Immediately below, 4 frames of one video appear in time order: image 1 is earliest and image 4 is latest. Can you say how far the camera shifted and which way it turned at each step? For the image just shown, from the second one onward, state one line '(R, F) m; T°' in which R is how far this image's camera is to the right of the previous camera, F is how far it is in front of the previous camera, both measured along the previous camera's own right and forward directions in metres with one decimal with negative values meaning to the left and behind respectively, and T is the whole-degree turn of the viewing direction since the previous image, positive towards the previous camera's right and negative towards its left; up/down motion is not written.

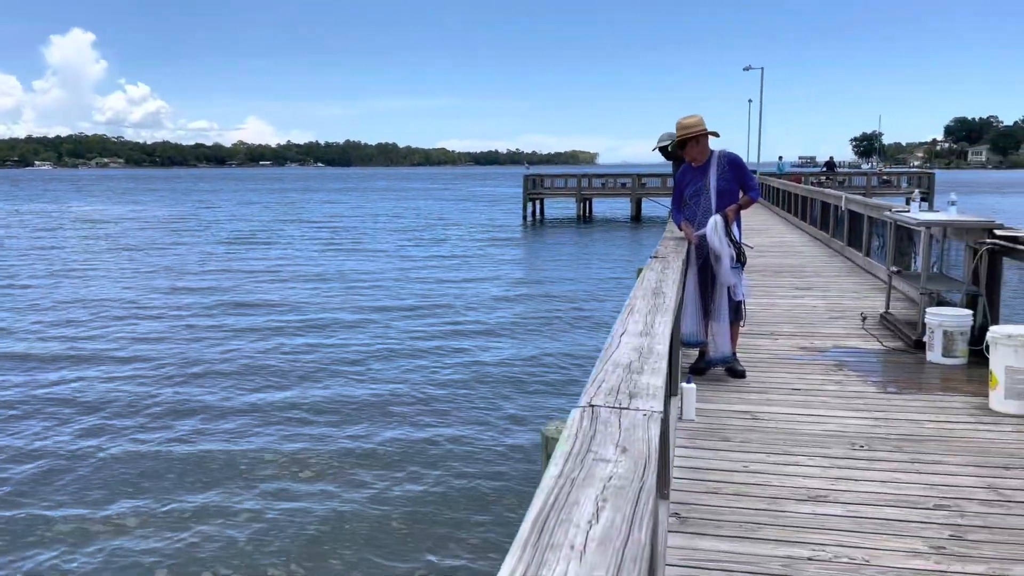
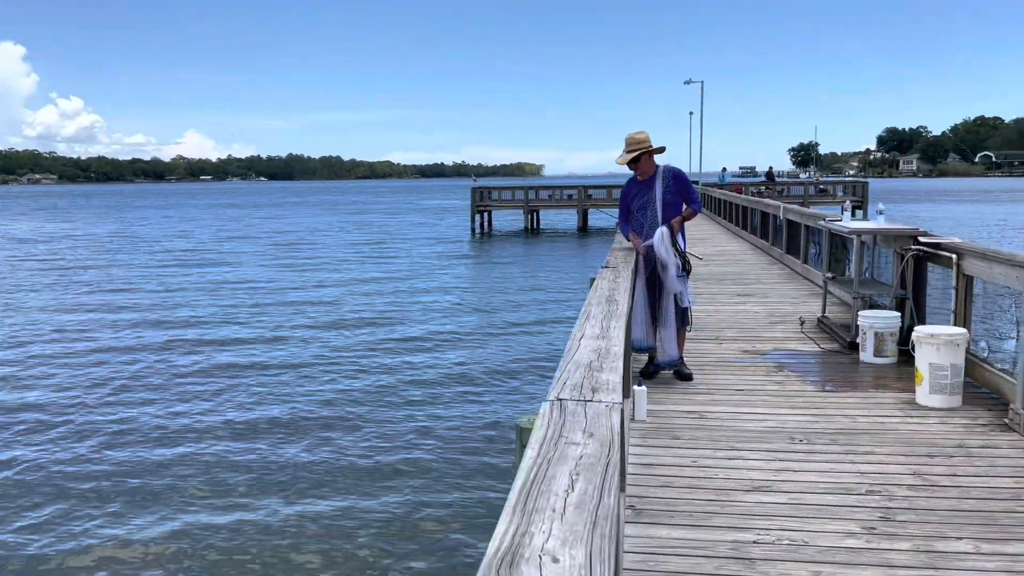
(-0.3, -1.0) m; +4°
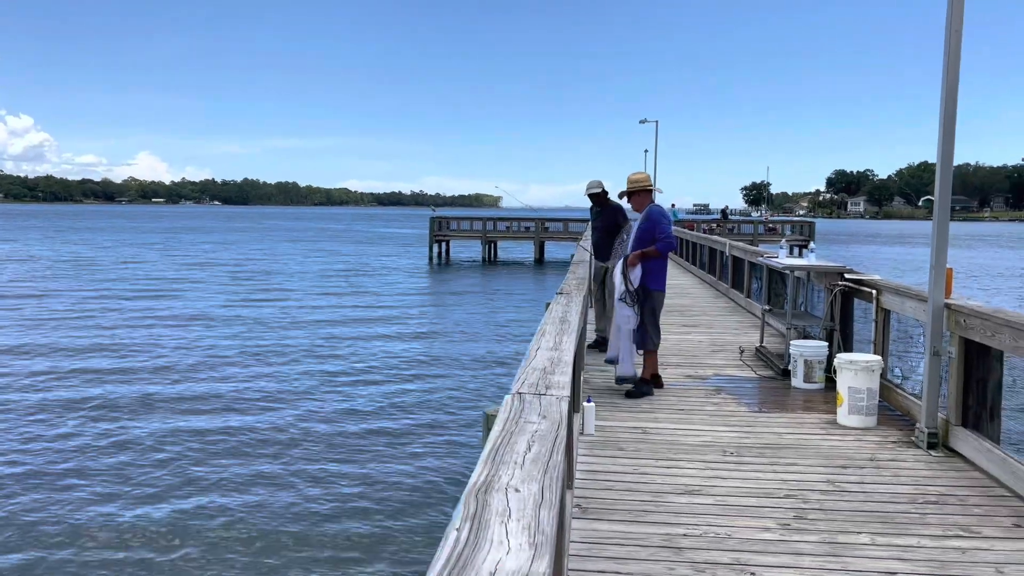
(-0.2, -2.2) m; +3°
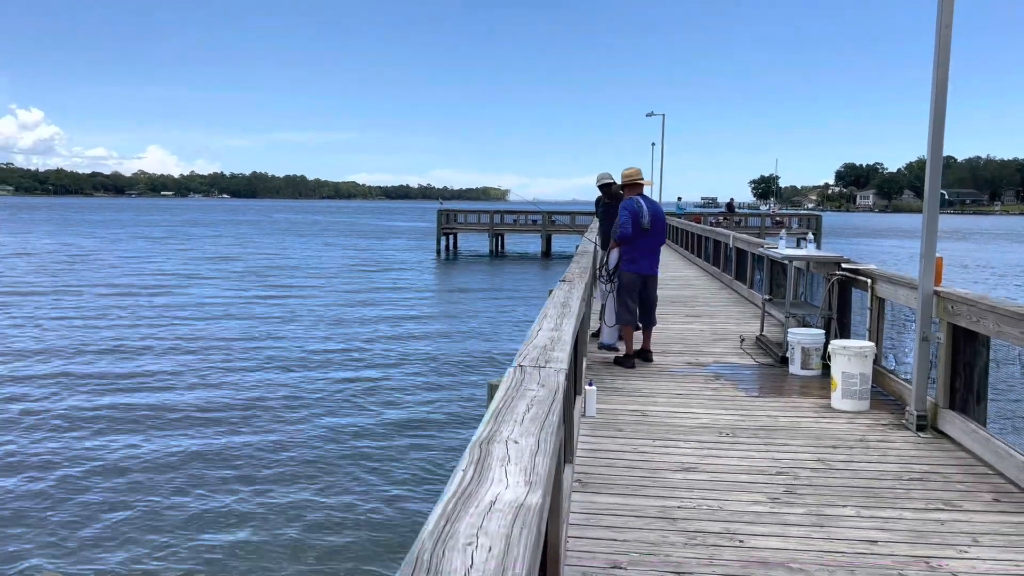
(+0.1, -1.0) m; -1°
